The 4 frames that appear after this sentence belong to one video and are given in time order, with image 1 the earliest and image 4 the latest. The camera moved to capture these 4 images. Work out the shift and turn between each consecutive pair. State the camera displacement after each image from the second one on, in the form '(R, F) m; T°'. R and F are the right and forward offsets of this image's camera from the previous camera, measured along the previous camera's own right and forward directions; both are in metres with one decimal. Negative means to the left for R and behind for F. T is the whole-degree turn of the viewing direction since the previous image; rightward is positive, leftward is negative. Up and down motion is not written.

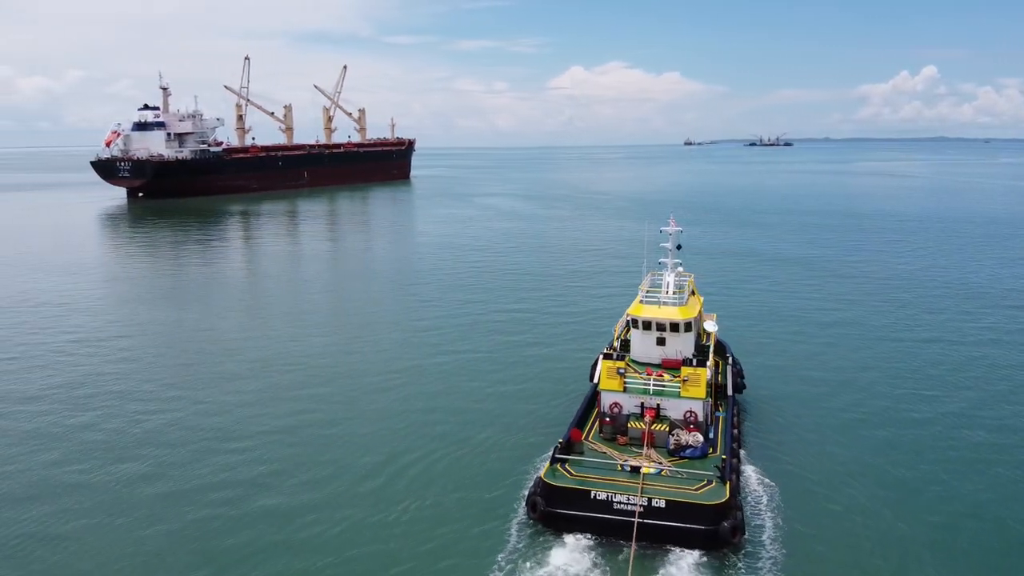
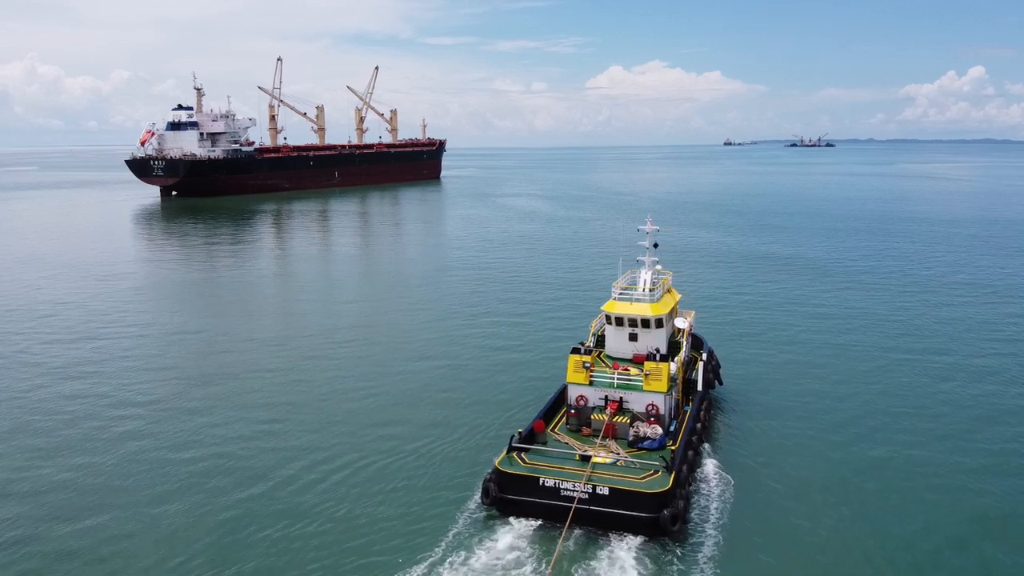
(+1.5, -0.6) m; -3°
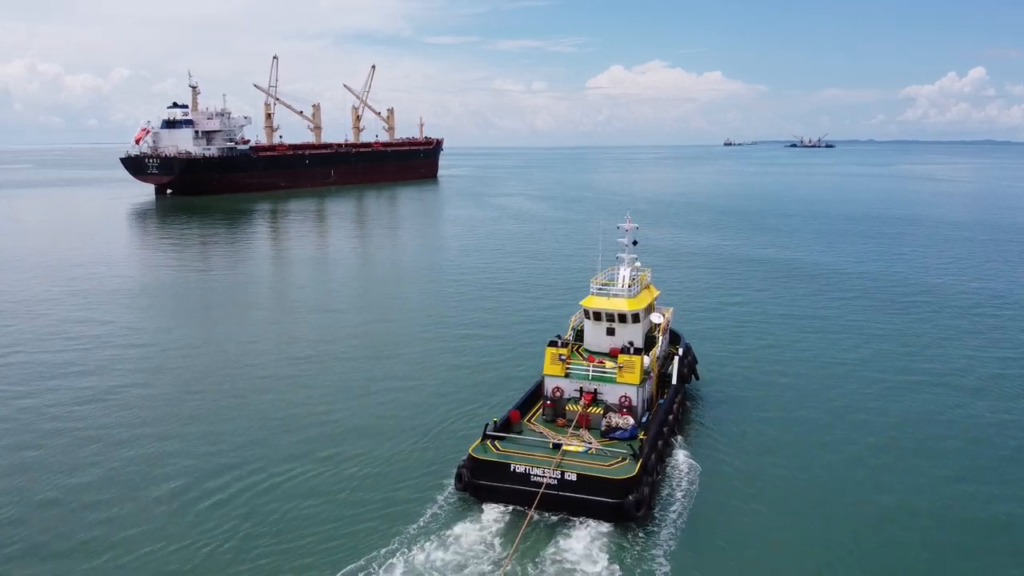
(+0.6, -0.1) m; 0°
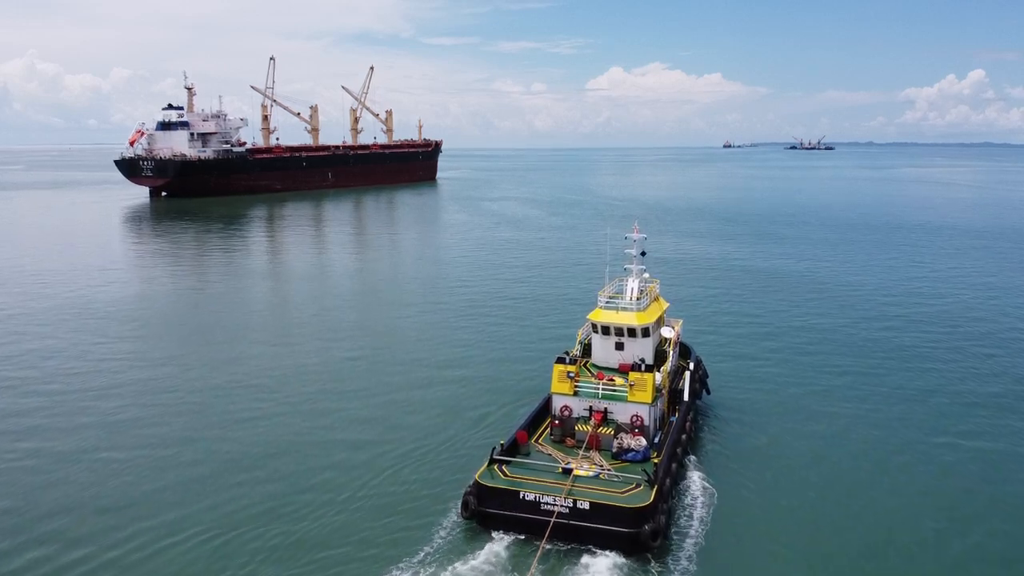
(-0.1, +0.8) m; 0°
